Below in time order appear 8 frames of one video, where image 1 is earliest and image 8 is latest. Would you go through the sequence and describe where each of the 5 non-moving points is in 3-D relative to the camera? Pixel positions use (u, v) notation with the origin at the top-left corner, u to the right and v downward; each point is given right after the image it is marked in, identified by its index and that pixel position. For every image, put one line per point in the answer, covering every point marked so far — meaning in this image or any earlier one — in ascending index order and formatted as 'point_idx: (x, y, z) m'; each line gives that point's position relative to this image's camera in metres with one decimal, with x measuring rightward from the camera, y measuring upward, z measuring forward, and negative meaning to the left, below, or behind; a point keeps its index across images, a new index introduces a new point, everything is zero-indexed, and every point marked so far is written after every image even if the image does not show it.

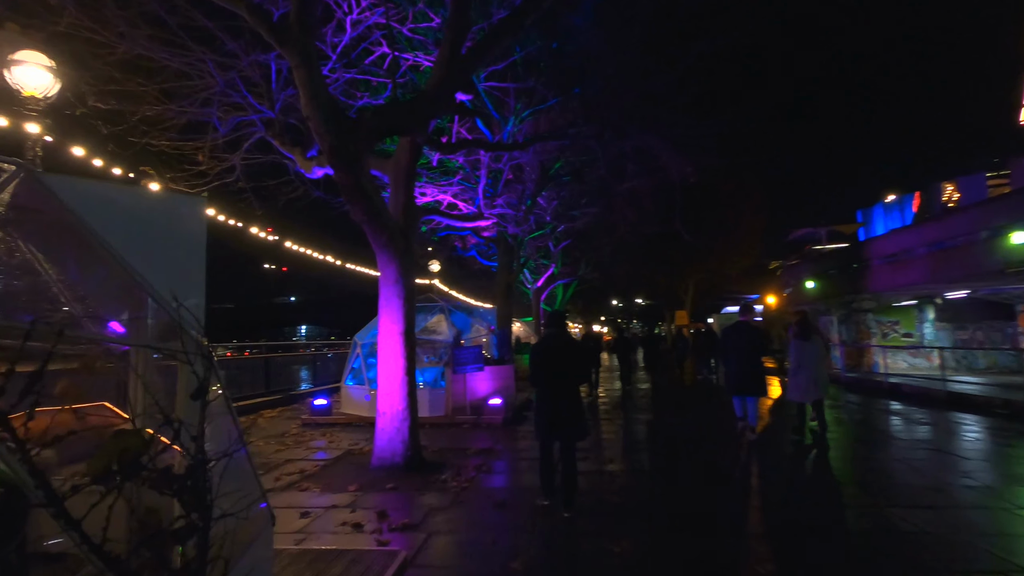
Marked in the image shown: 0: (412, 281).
0: (-1.5, +0.1, +7.8) m
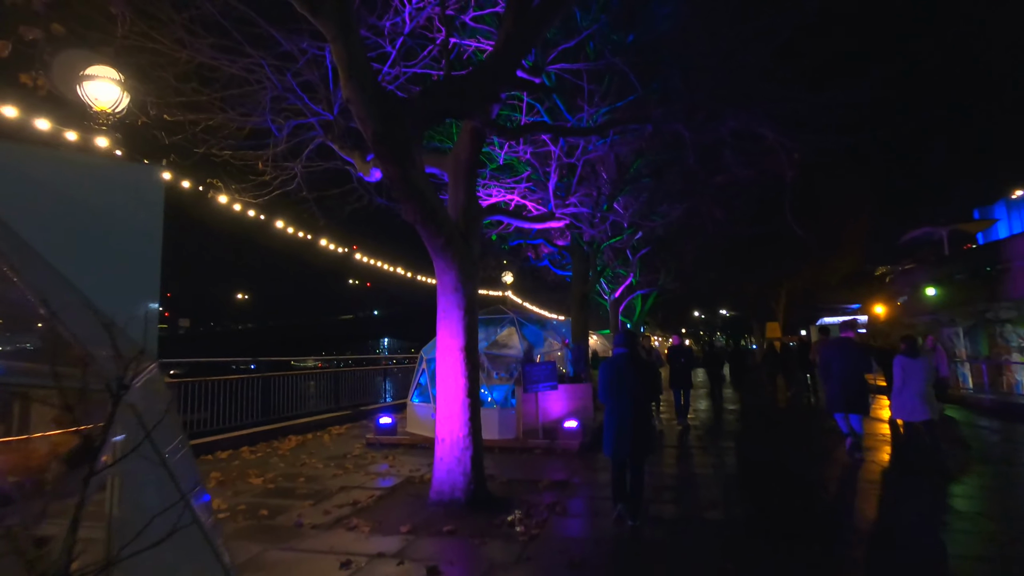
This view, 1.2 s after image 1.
0: (-0.5, 0.0, +6.8) m
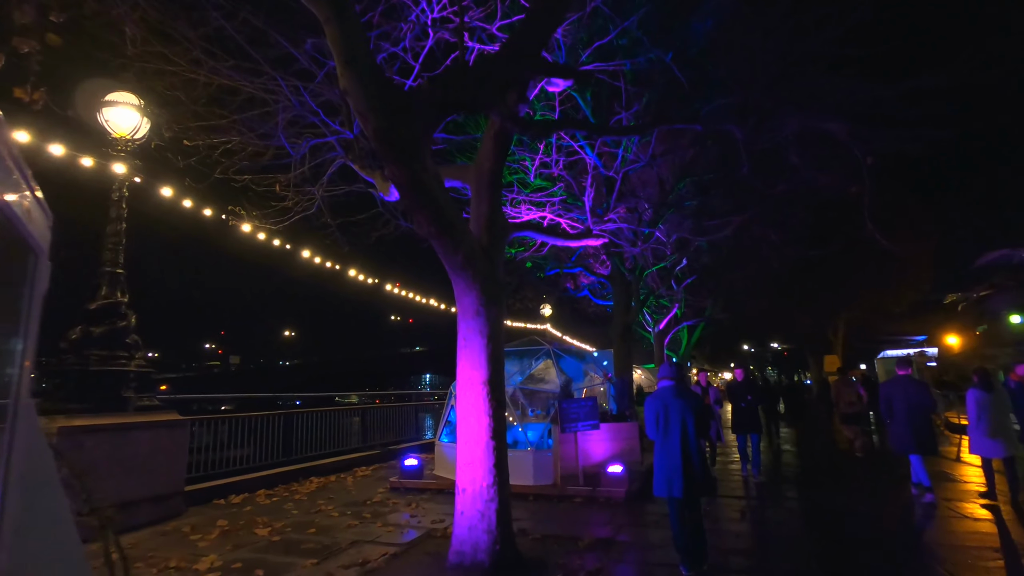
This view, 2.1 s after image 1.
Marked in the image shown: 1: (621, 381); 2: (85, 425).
0: (-0.2, -0.3, +6.0) m
1: (+2.7, -2.3, +13.3) m
2: (-5.7, -1.8, +7.2) m
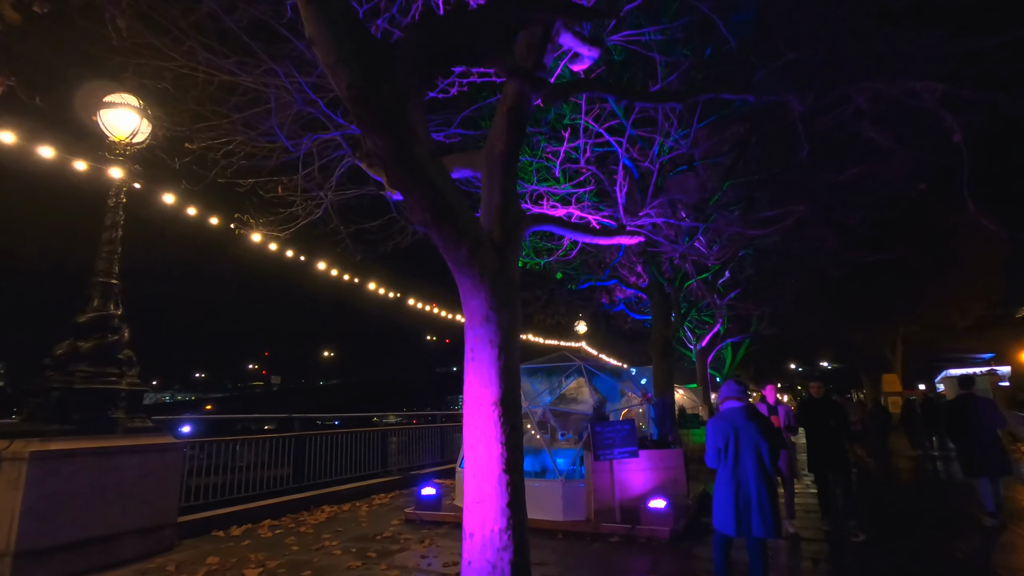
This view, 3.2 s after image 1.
0: (0.0, -0.3, +5.0) m
1: (+3.4, -2.5, +12.0) m
2: (-5.4, -1.9, +6.5) m
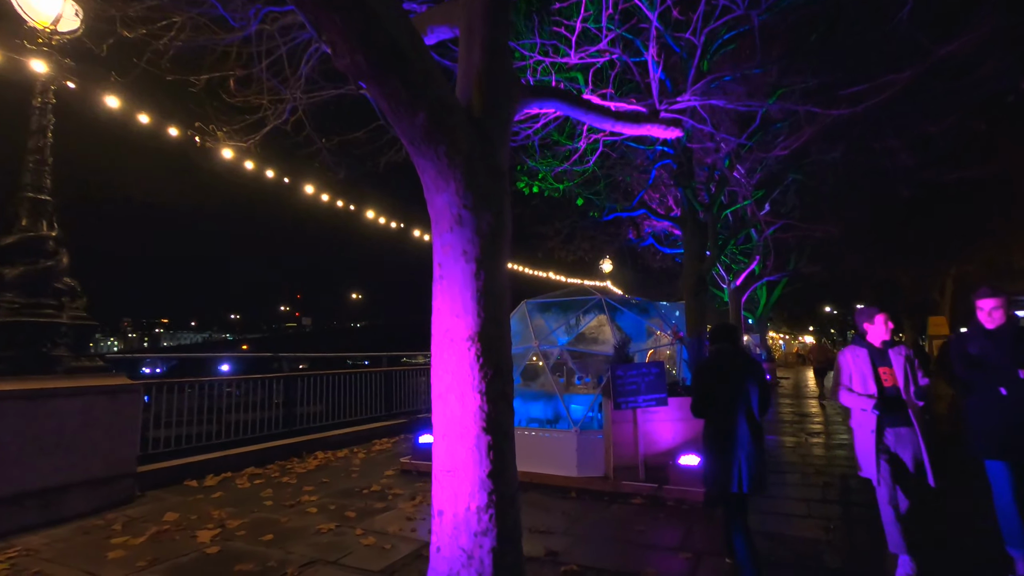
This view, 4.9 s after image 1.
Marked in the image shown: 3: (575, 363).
0: (-0.1, +0.4, +3.5) m
1: (+3.6, -1.1, +10.6) m
2: (-5.4, -1.1, +5.5) m
3: (+0.9, -1.2, +8.4) m
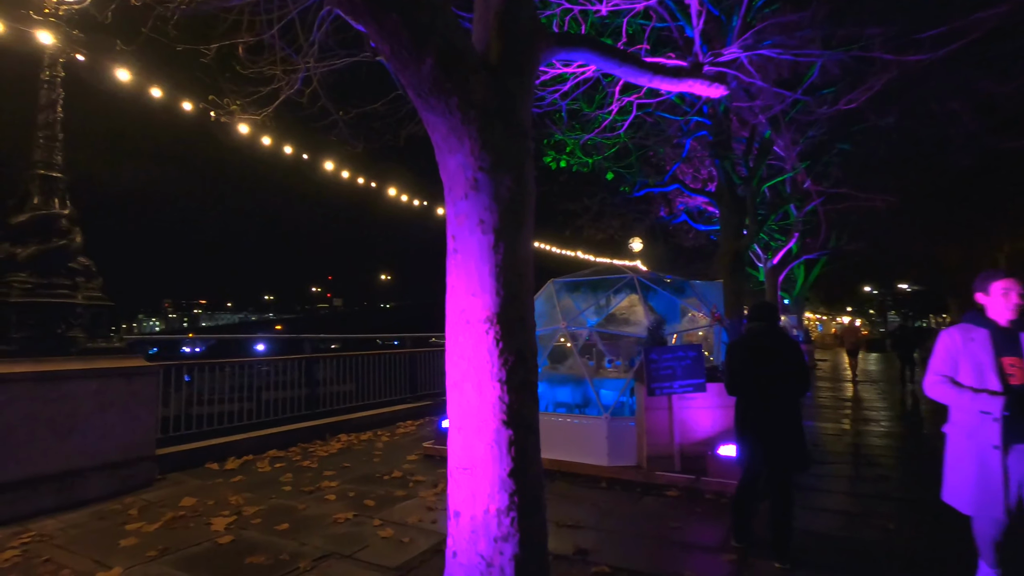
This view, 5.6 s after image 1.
0: (0.0, +0.6, +3.1) m
1: (+4.1, -0.7, +10.0) m
2: (-5.2, -0.9, +5.4) m
3: (+1.3, -0.9, +7.9) m
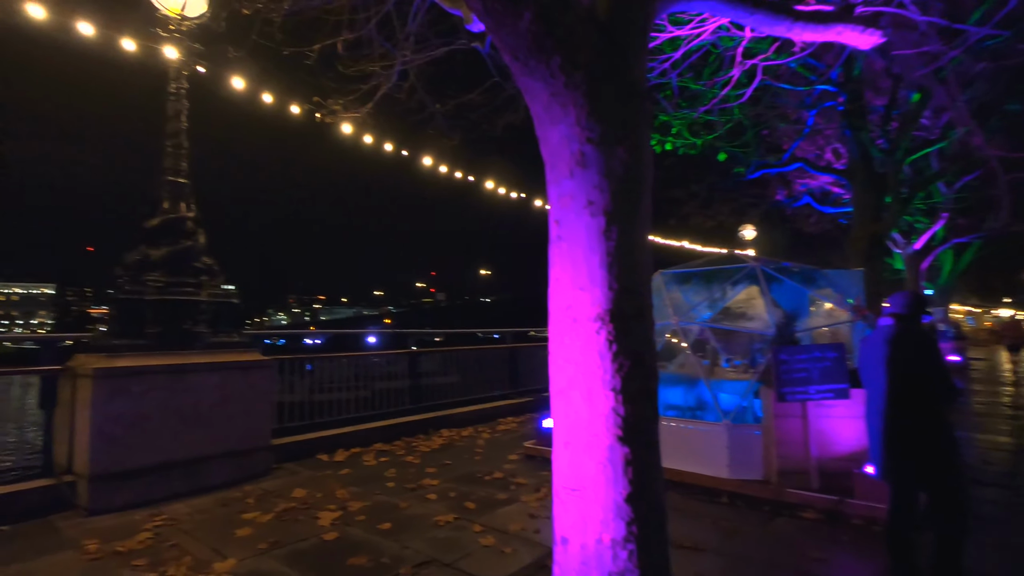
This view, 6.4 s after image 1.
0: (+0.6, +0.6, +2.6) m
1: (+5.8, -0.5, +8.7) m
2: (-4.1, -0.8, +5.8) m
3: (+2.7, -0.7, +7.1) m
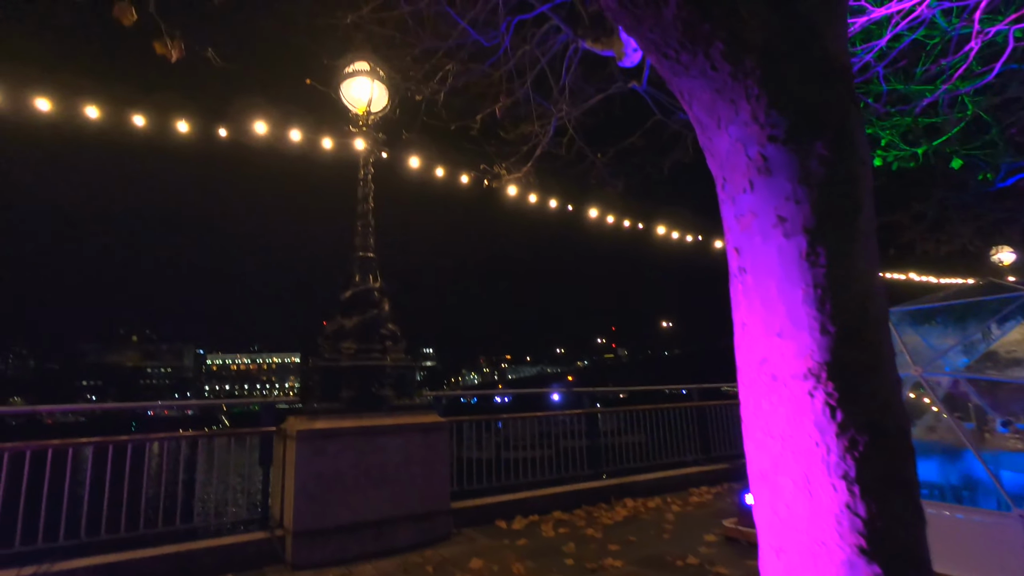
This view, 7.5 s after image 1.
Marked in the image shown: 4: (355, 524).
0: (+1.1, +0.4, +1.9) m
1: (+8.2, -0.8, +5.9) m
2: (-2.2, -1.6, +6.3) m
3: (+4.7, -1.1, +5.3) m
4: (-1.8, -2.7, +6.3) m
